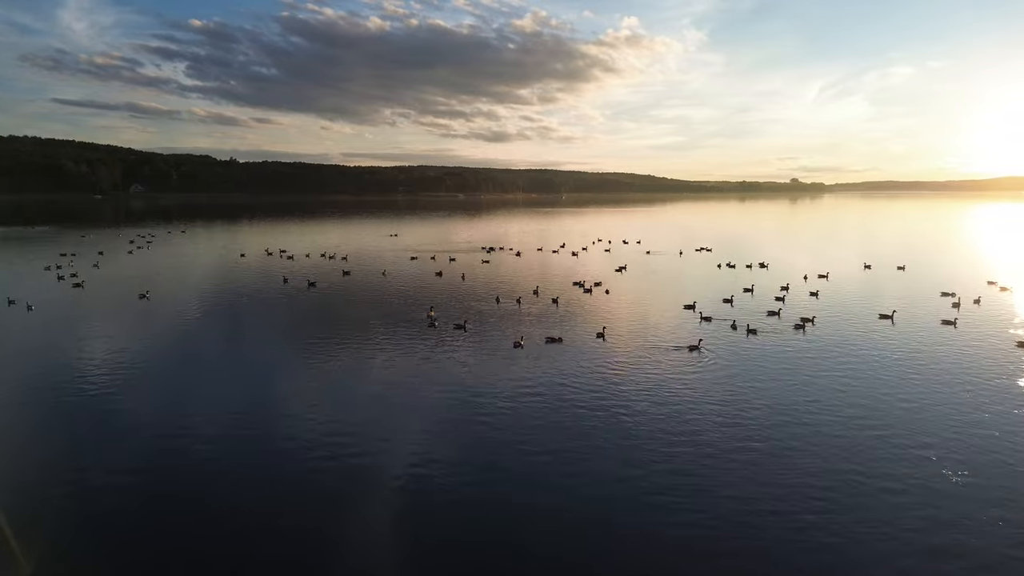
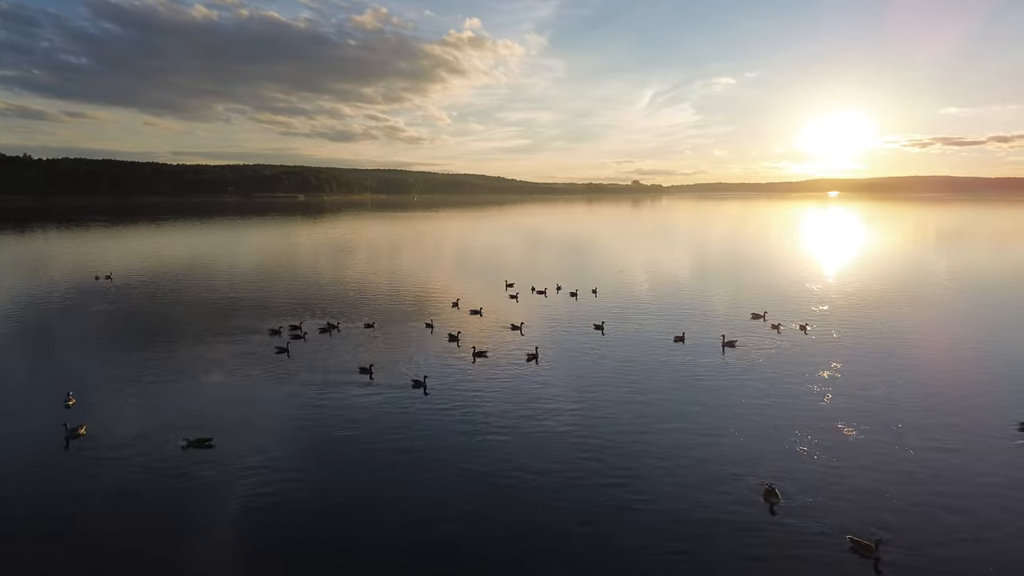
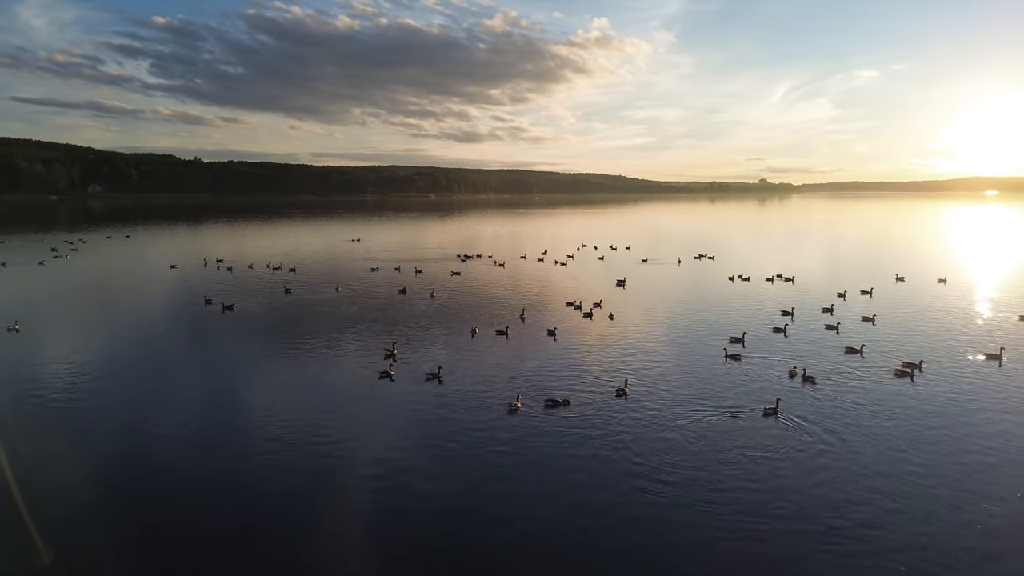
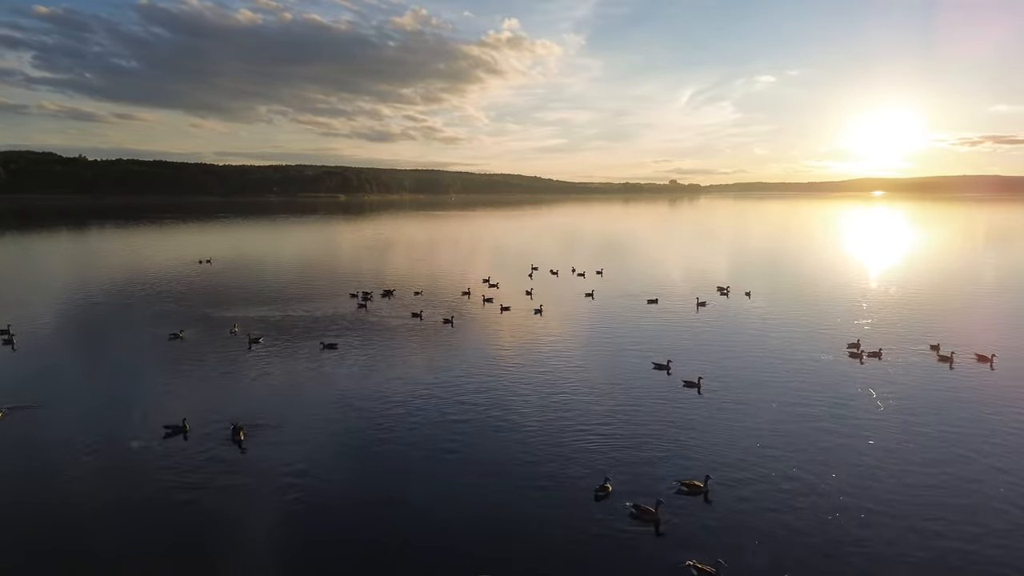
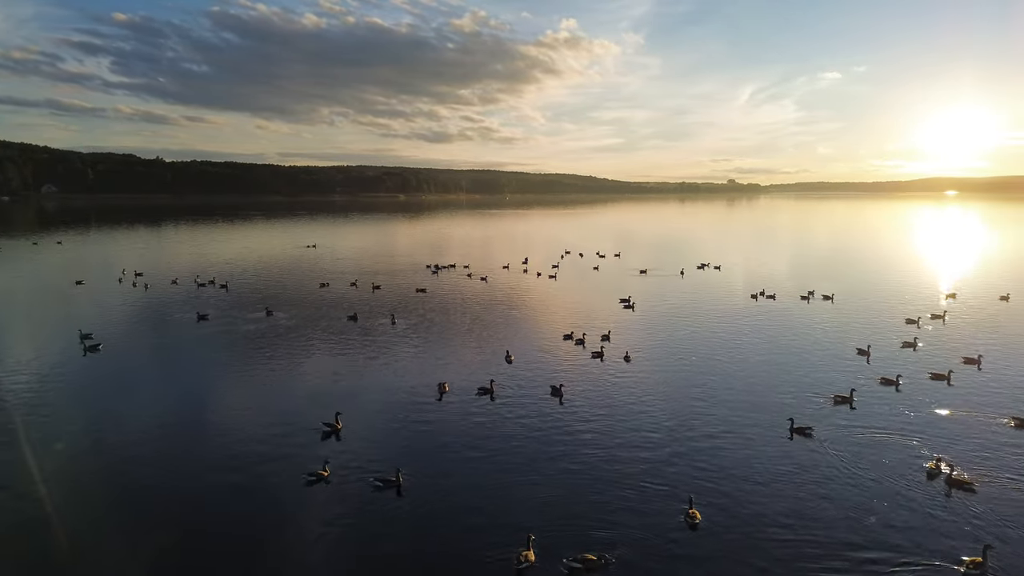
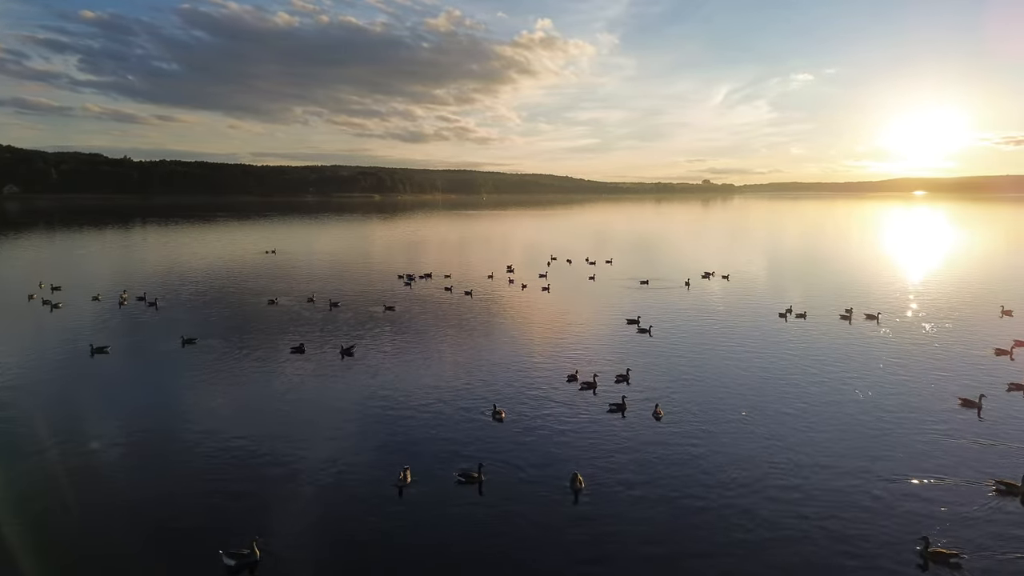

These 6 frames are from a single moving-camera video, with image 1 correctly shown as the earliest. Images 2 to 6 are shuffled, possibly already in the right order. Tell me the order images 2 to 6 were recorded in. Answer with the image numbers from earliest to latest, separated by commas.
3, 5, 6, 4, 2
